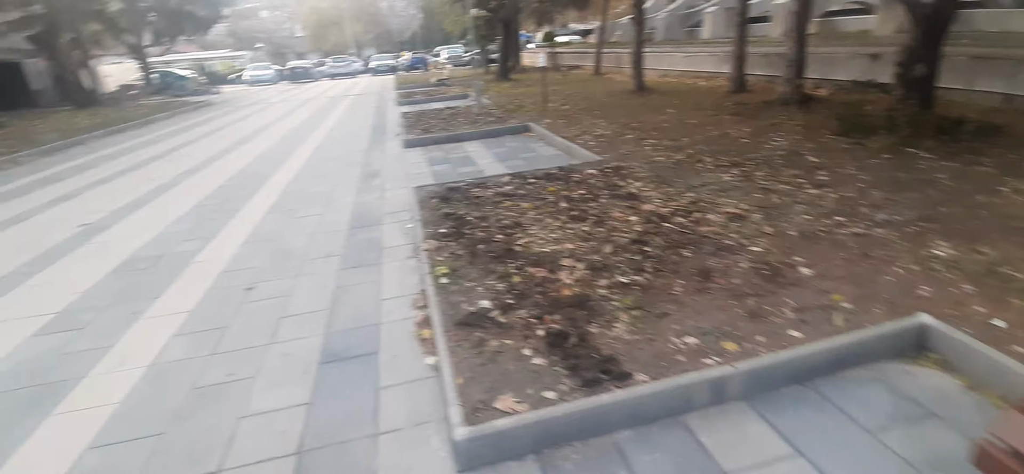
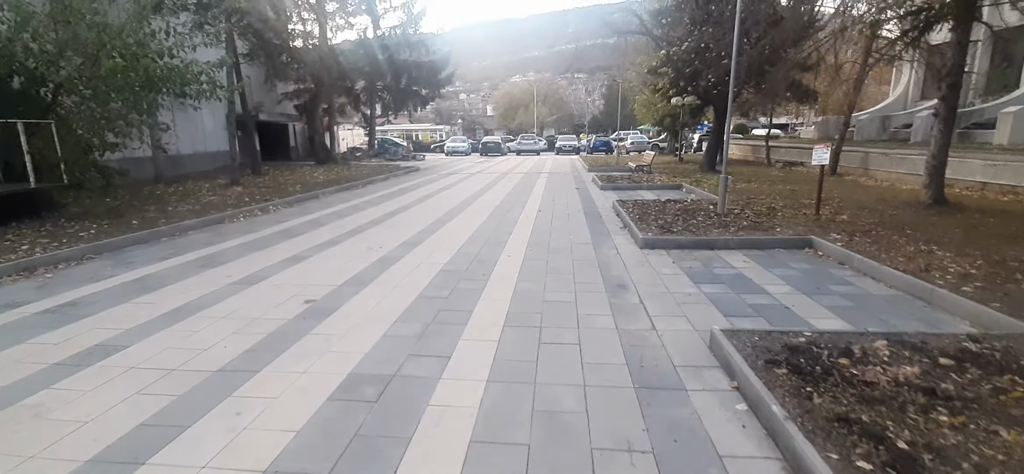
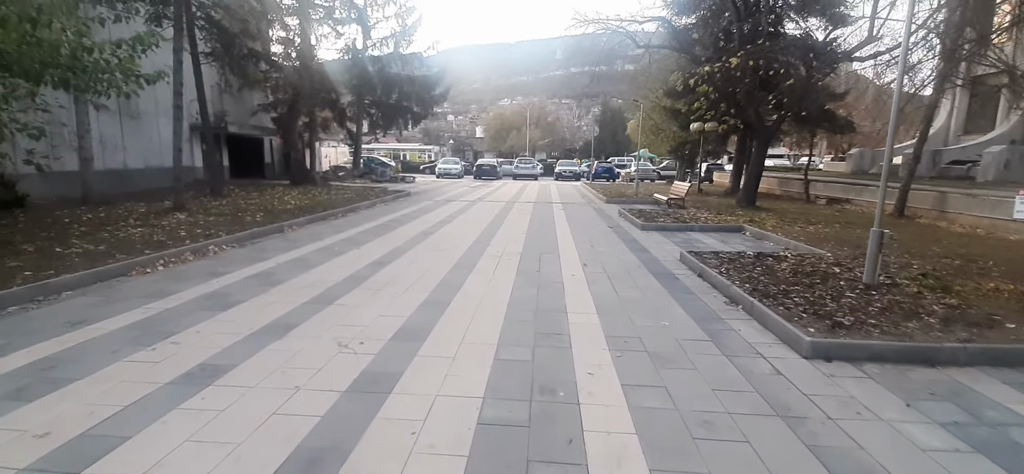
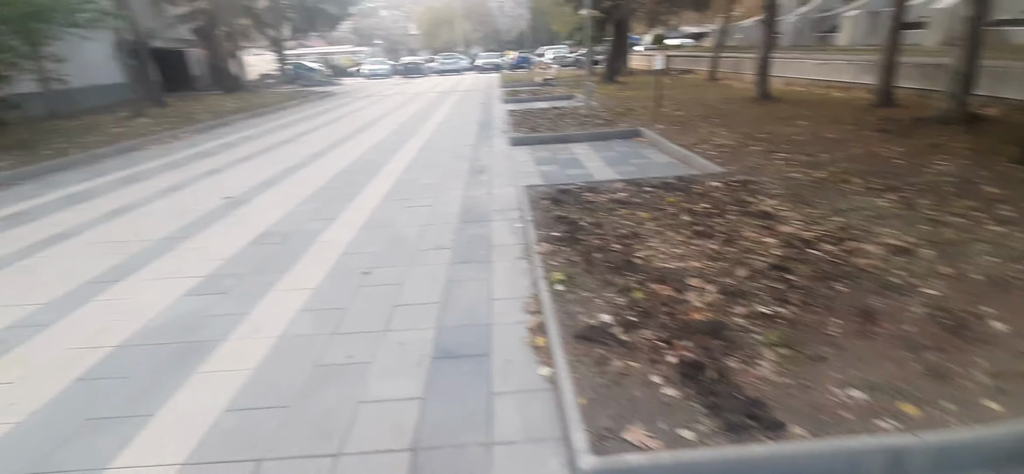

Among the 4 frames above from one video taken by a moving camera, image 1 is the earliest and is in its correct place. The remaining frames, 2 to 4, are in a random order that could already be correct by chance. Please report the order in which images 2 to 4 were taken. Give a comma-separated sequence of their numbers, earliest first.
4, 2, 3
